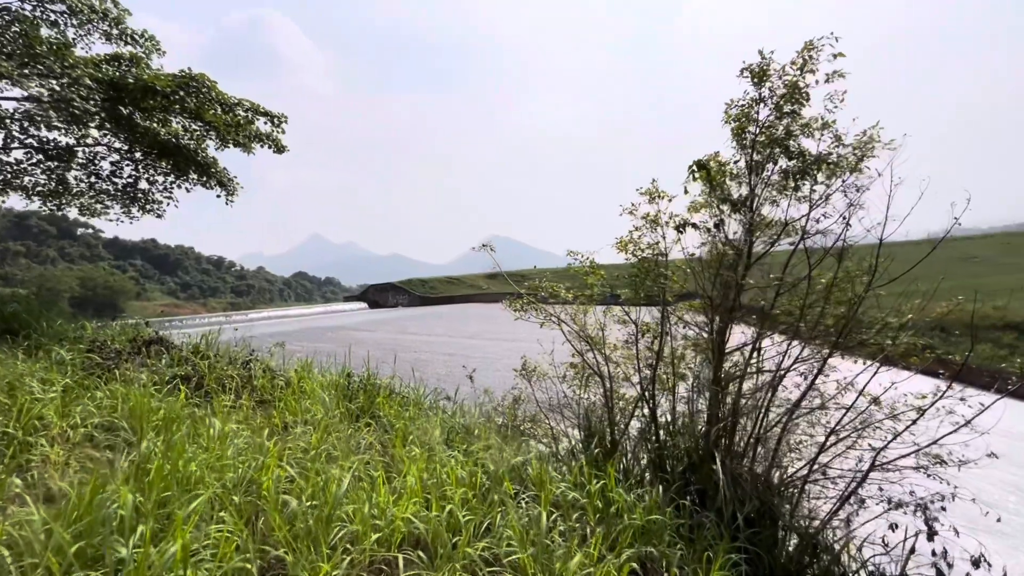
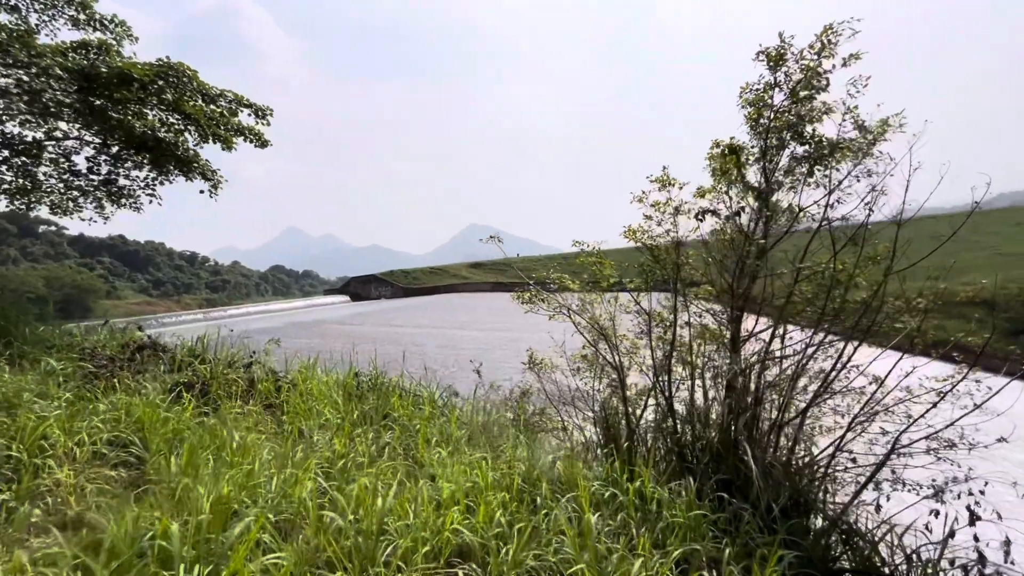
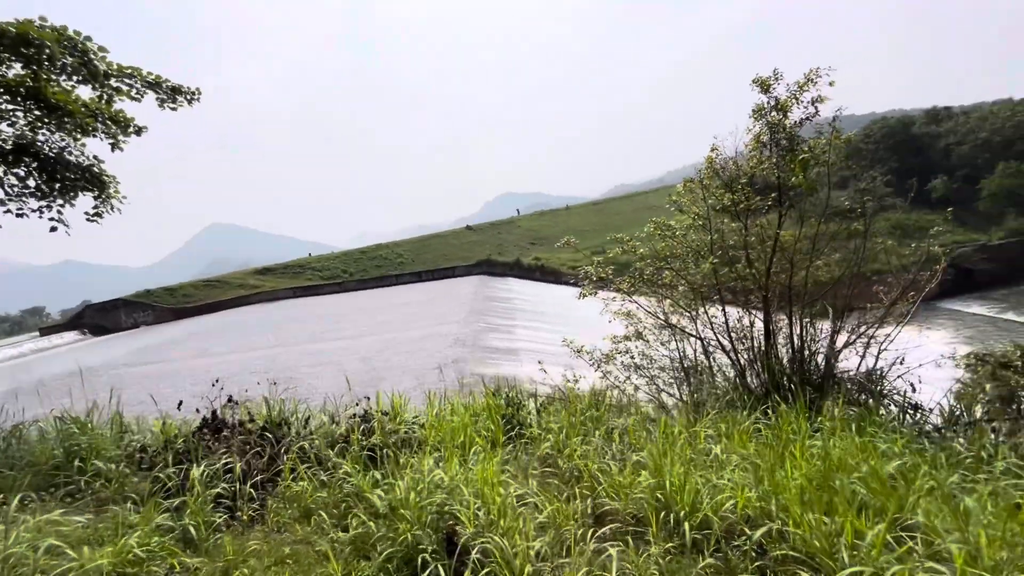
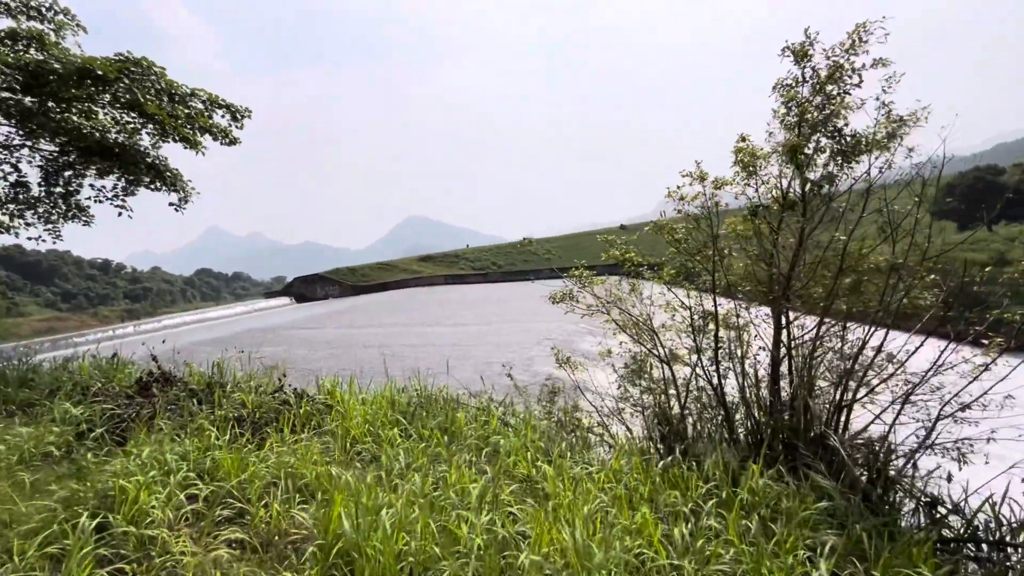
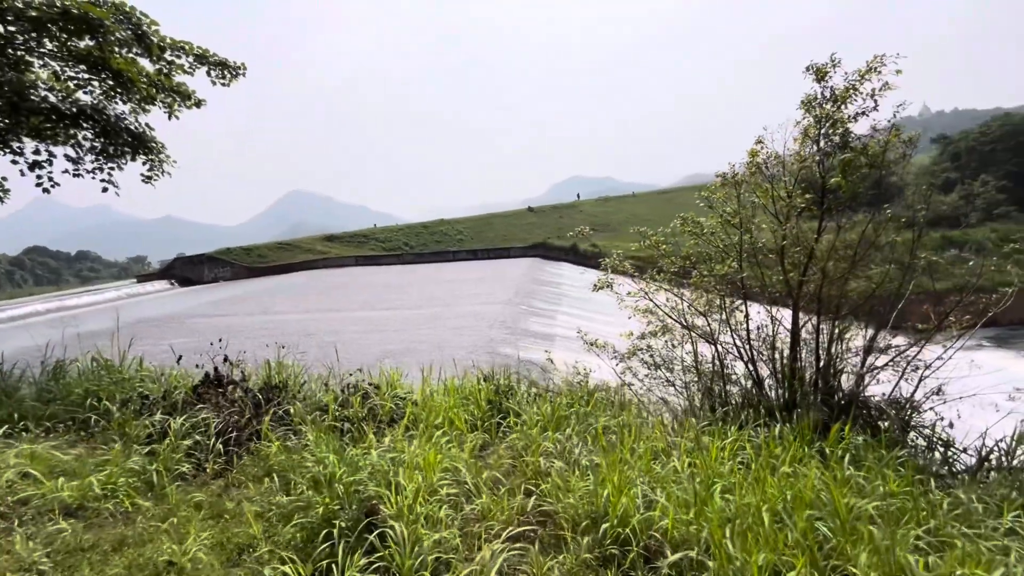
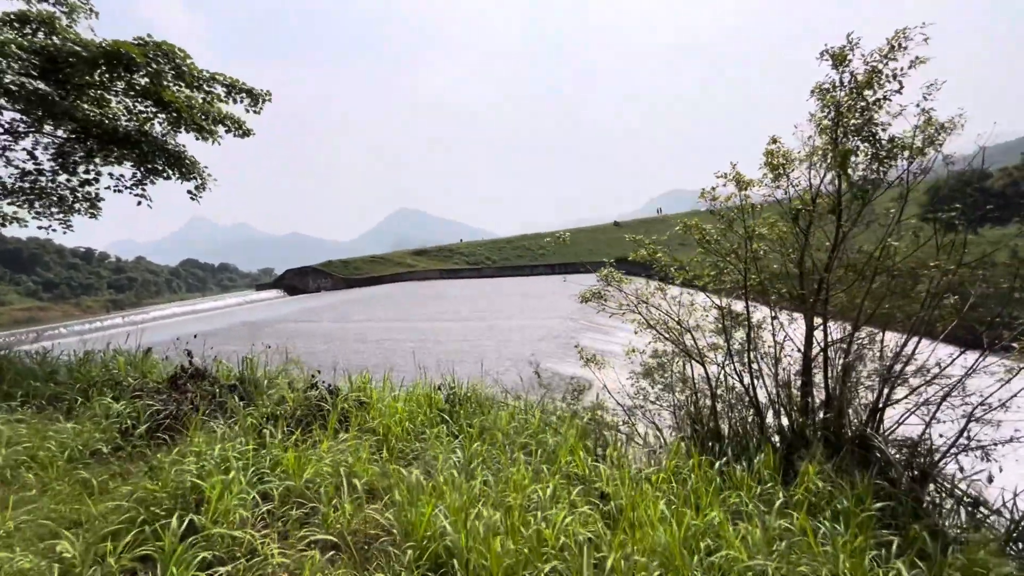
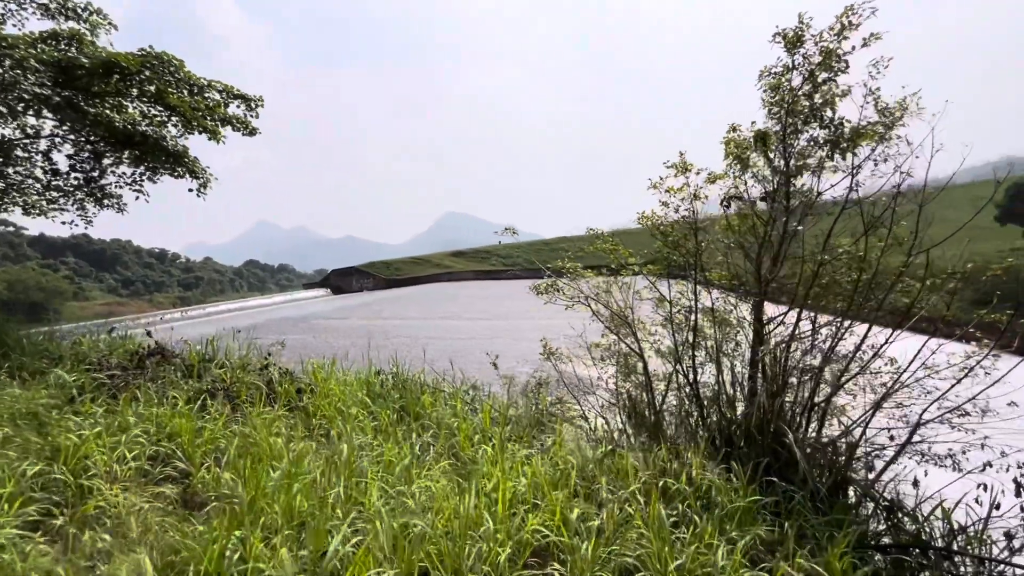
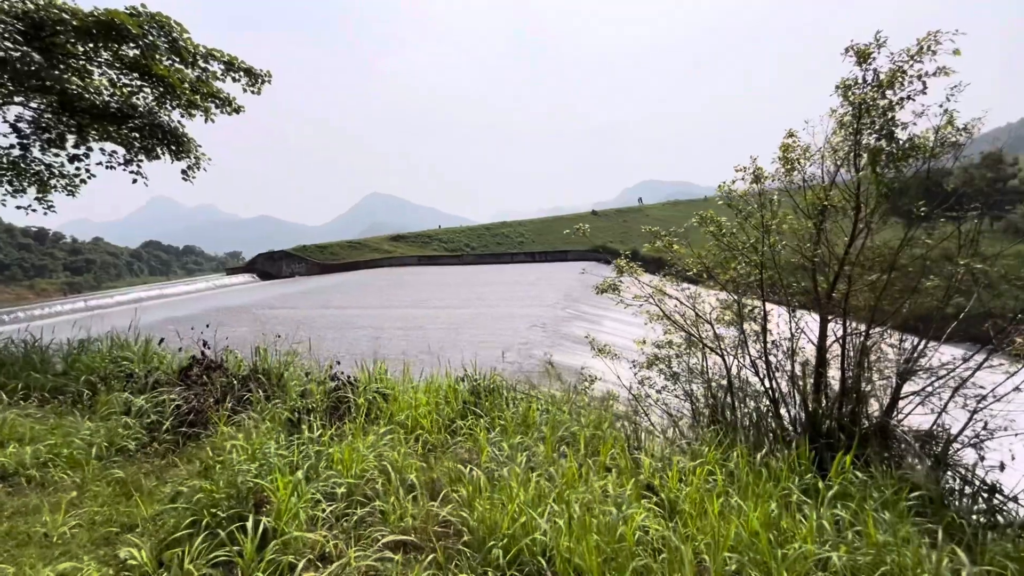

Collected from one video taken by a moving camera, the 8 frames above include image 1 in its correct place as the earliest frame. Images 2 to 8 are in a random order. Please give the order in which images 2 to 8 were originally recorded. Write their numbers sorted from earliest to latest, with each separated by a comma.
2, 7, 4, 6, 8, 5, 3
